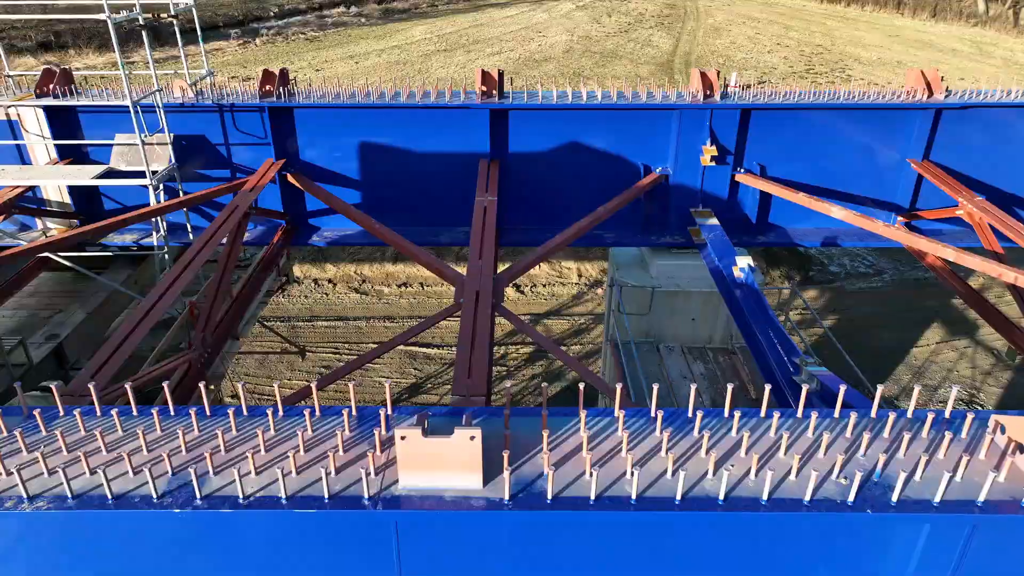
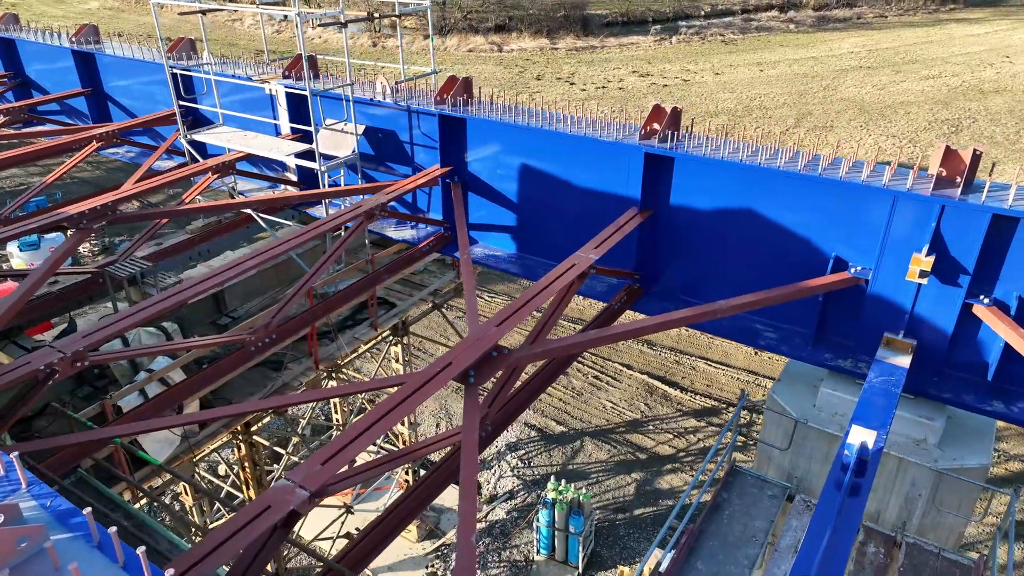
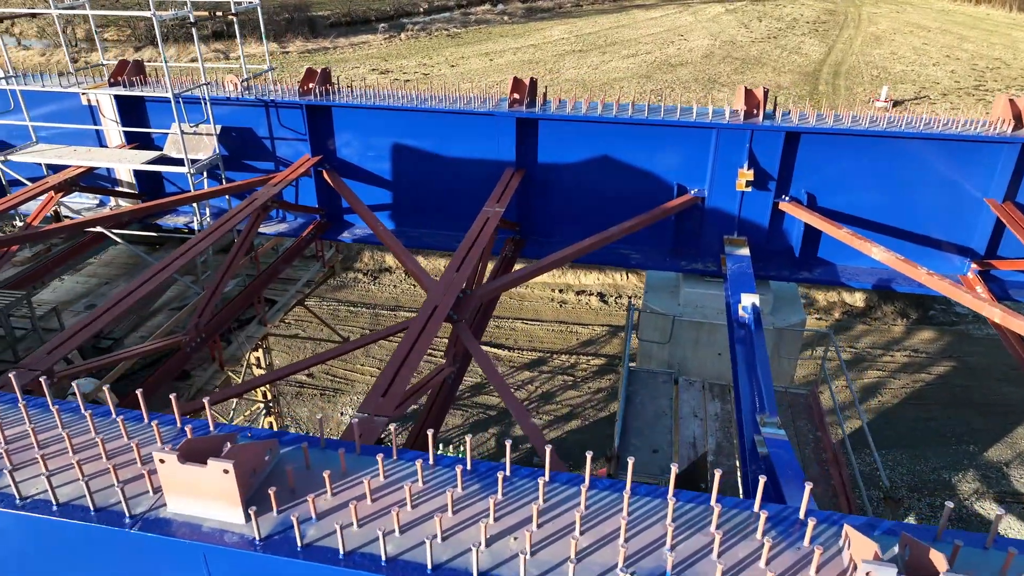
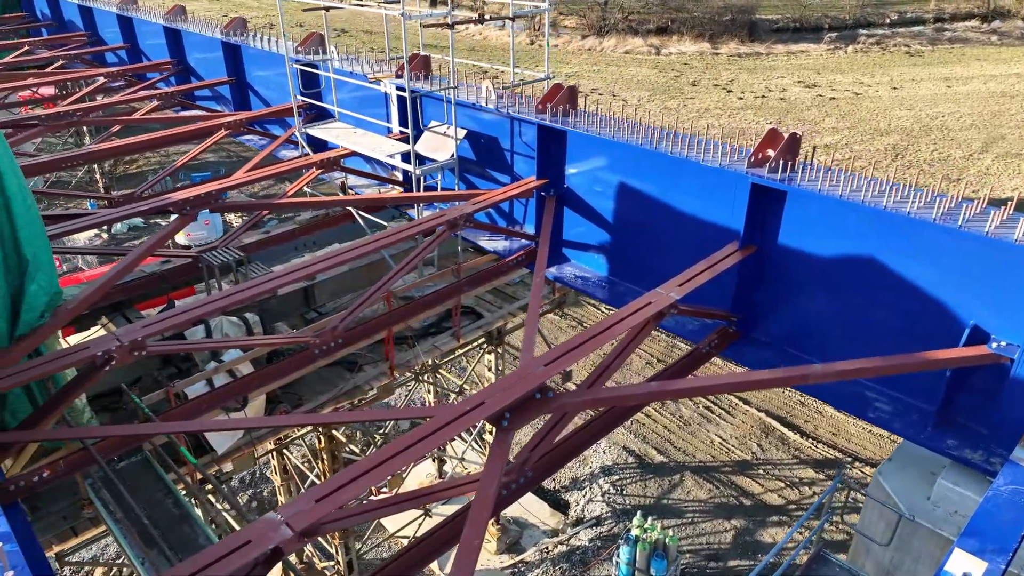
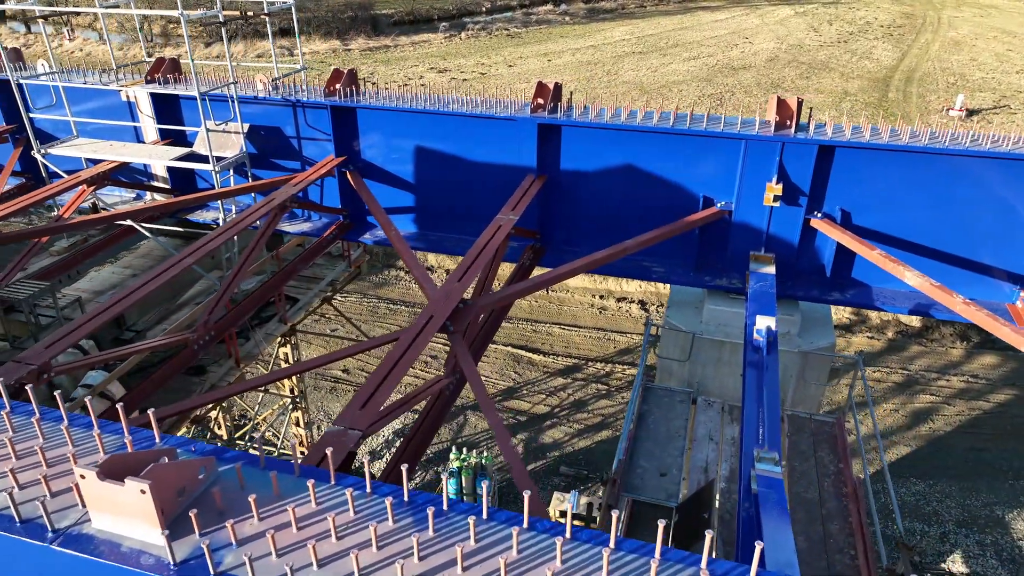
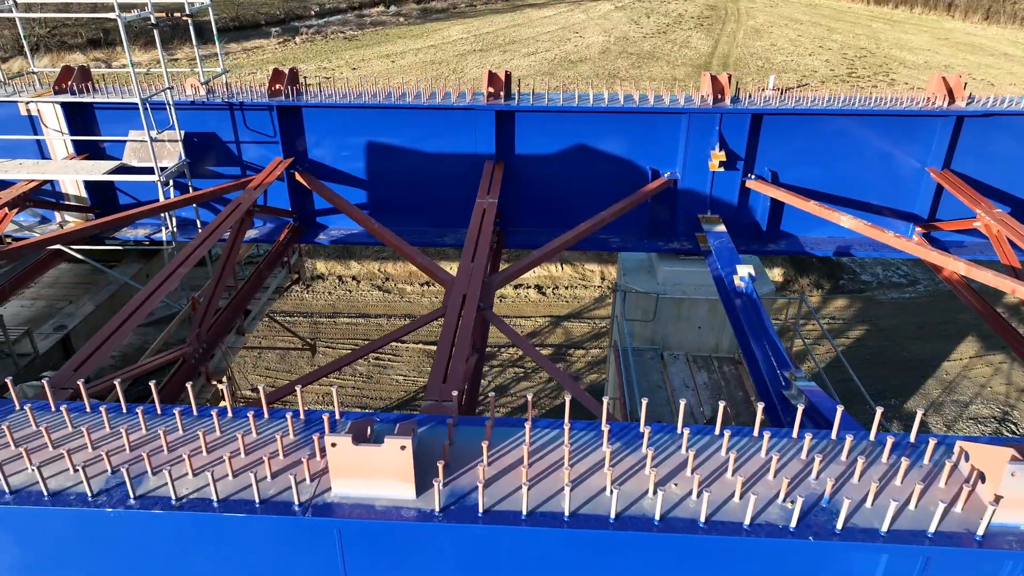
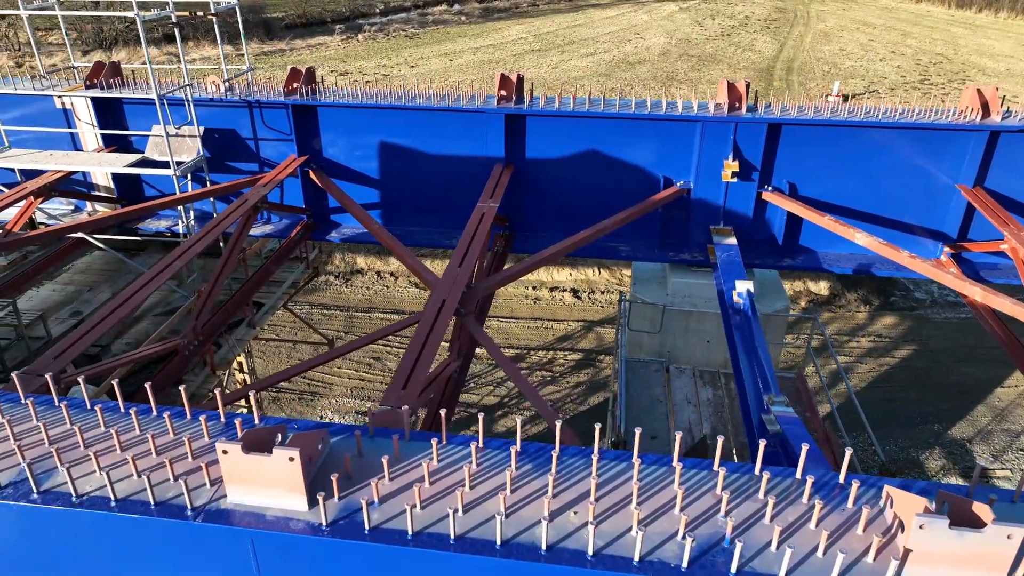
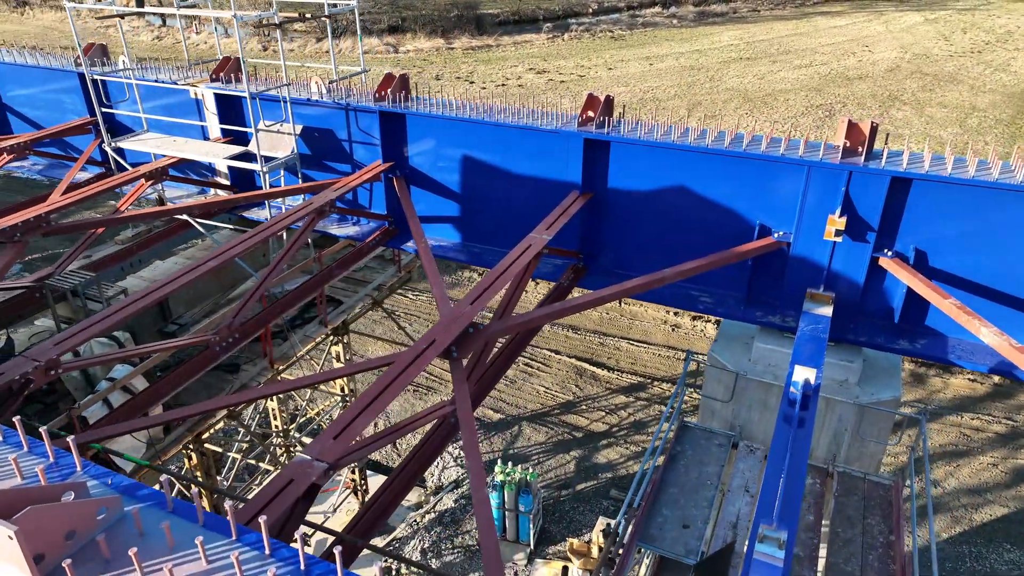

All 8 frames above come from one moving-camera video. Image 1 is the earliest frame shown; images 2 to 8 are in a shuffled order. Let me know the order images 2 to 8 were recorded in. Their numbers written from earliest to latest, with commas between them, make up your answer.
6, 7, 3, 5, 8, 2, 4
